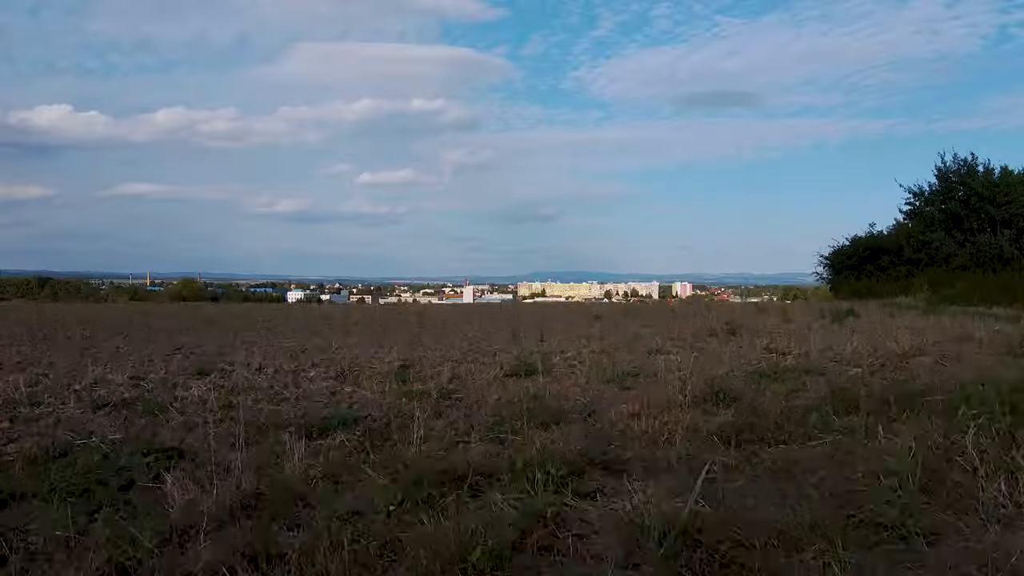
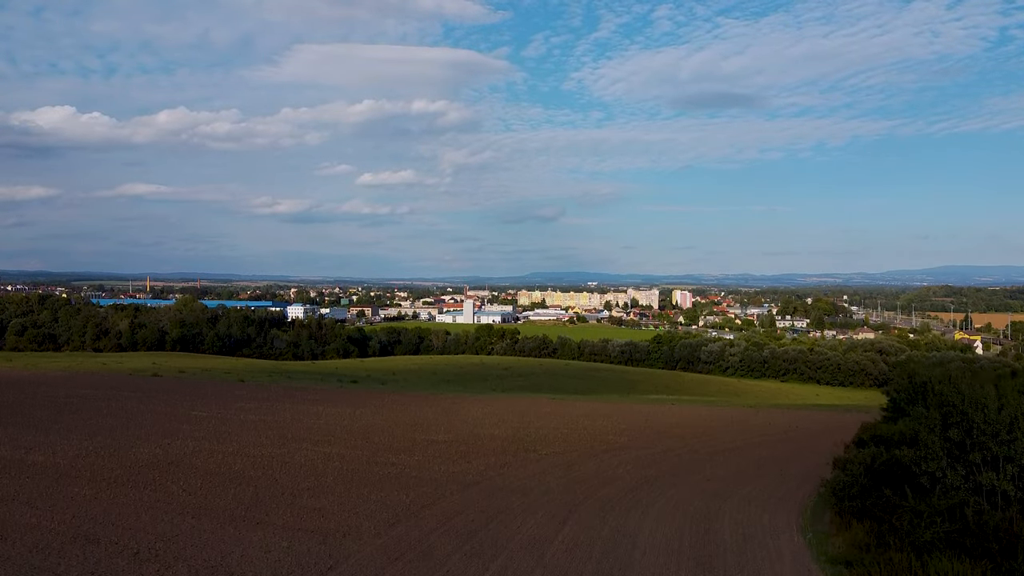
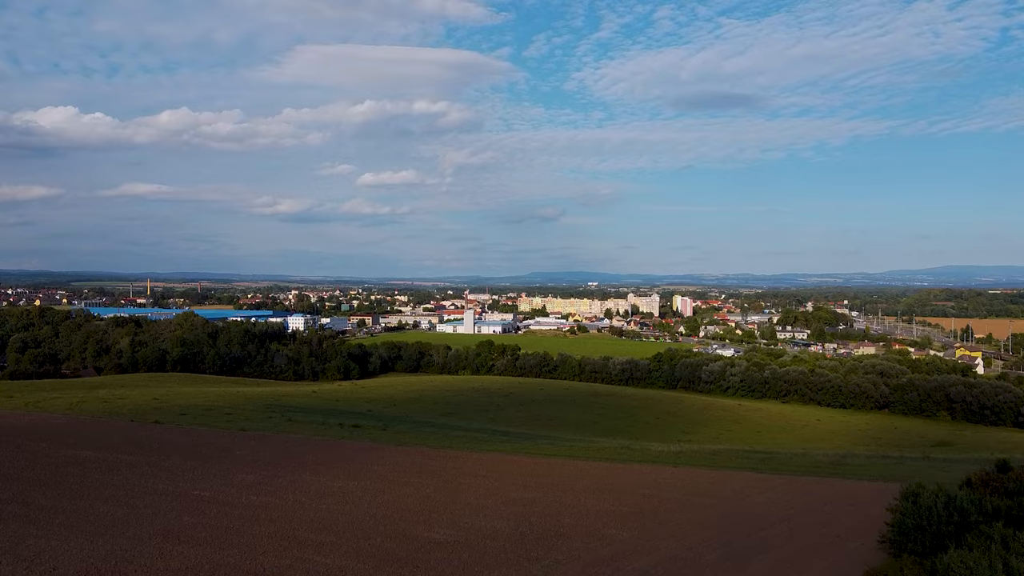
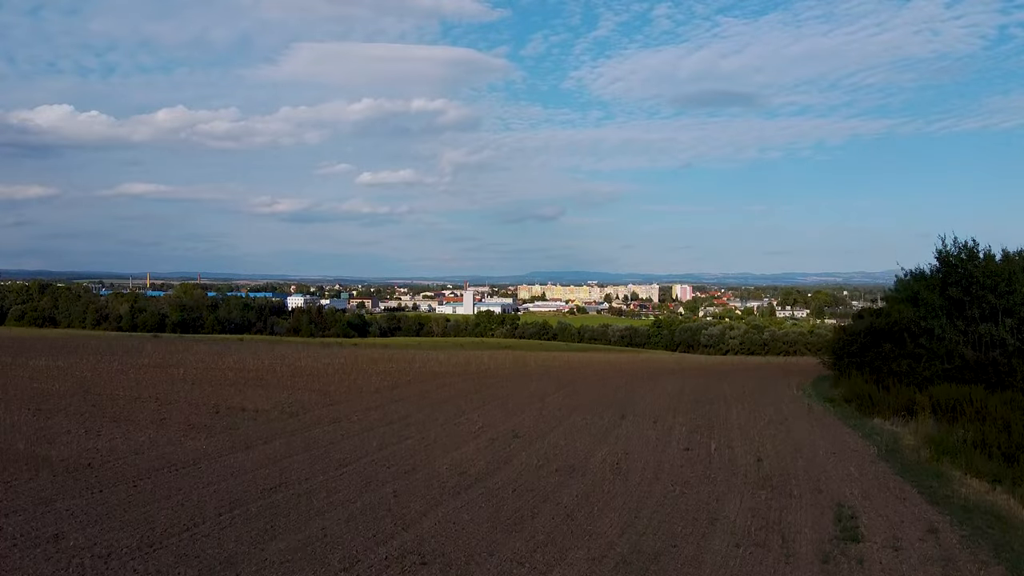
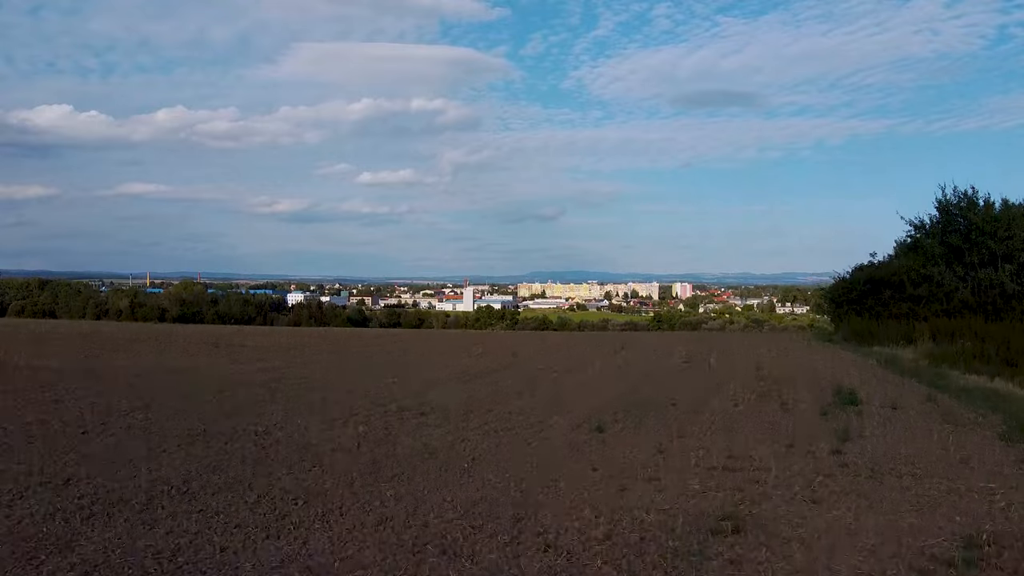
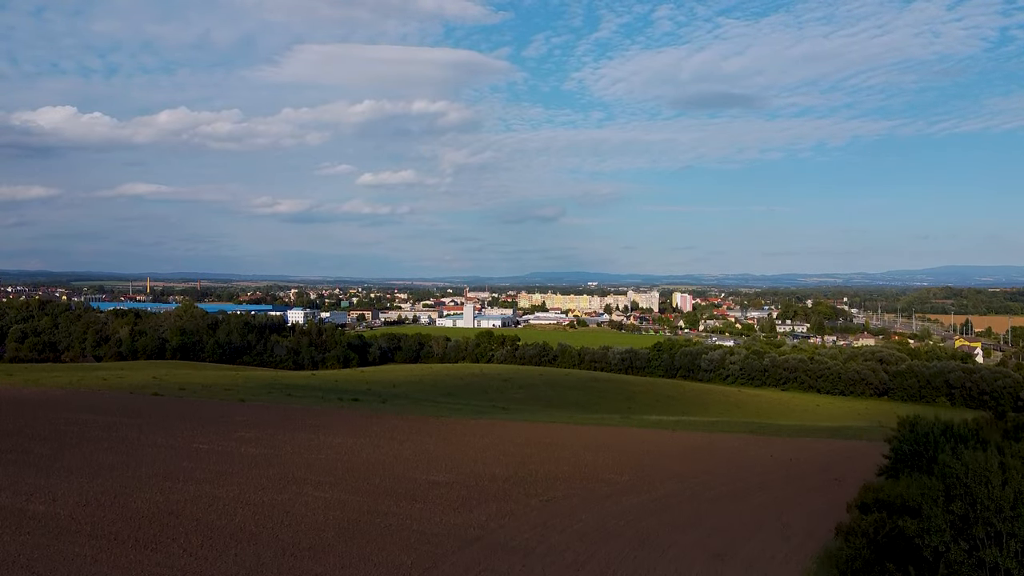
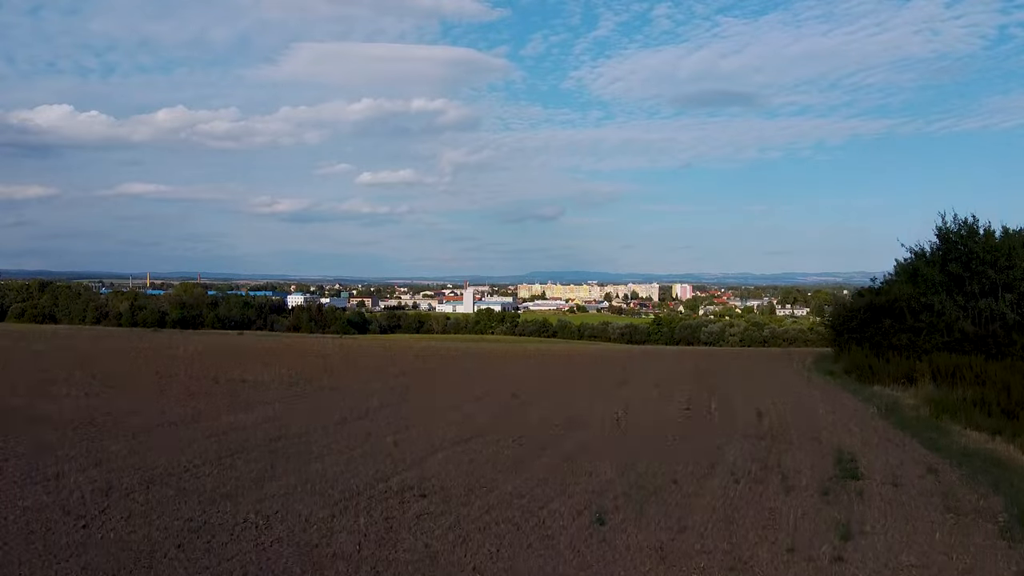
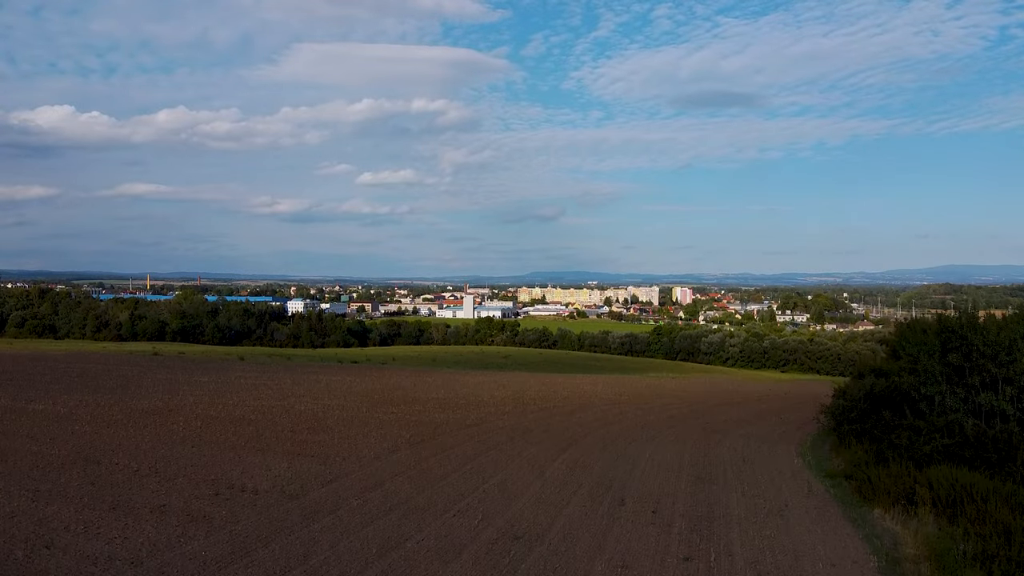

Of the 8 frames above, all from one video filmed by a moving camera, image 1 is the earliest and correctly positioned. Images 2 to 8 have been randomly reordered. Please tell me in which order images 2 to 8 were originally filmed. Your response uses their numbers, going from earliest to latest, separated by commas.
5, 7, 4, 8, 2, 6, 3
